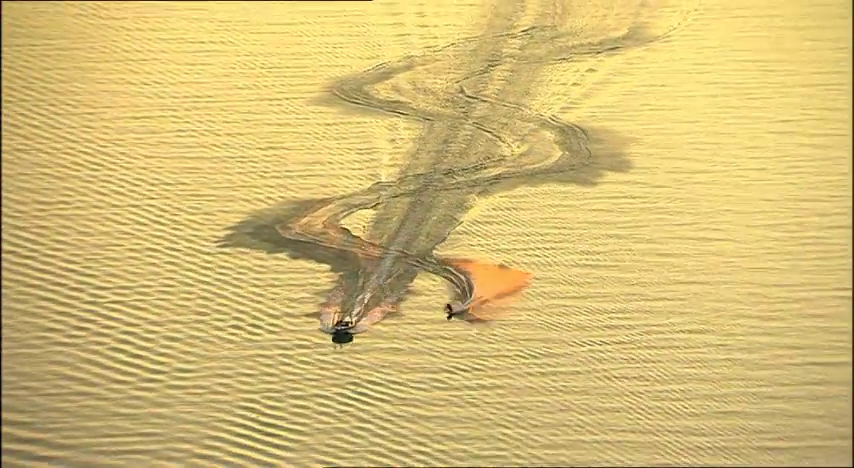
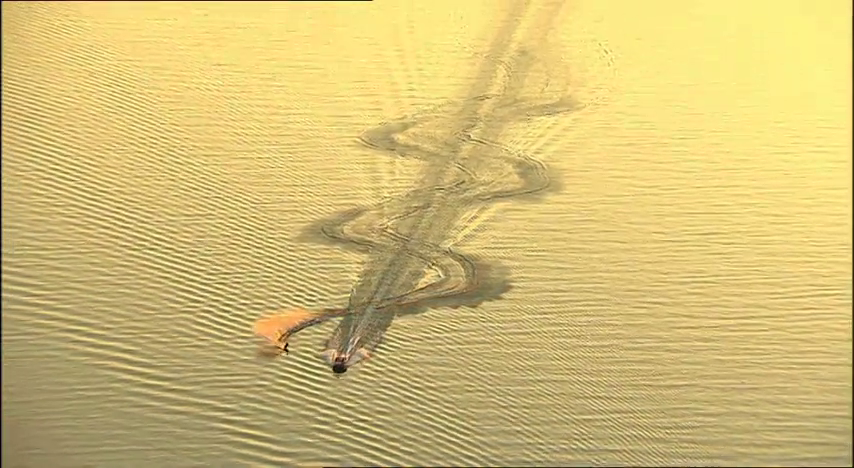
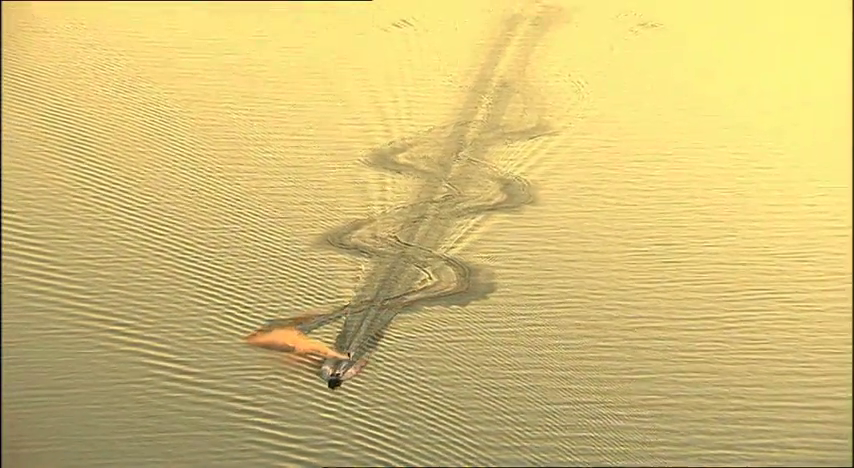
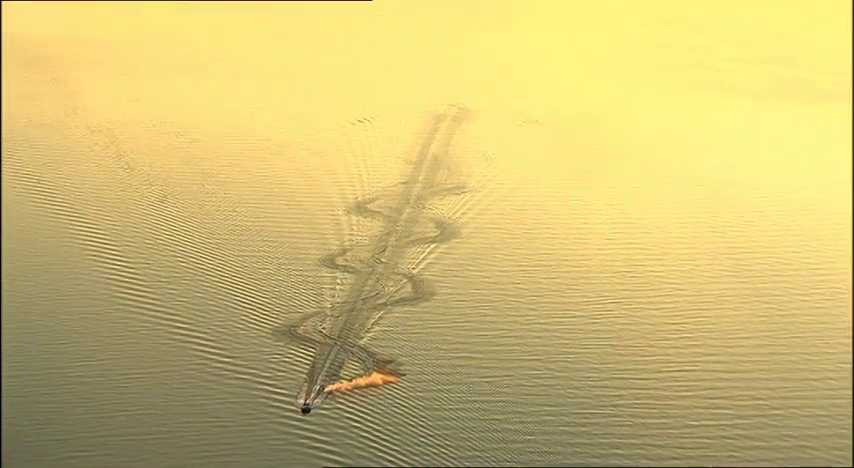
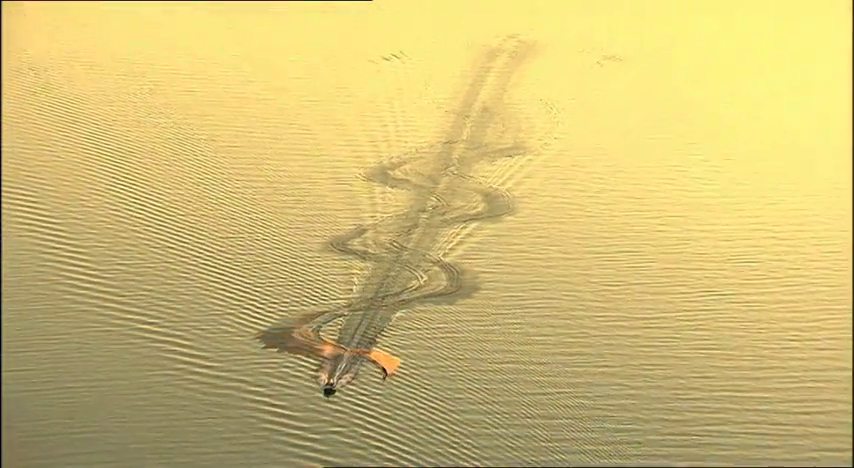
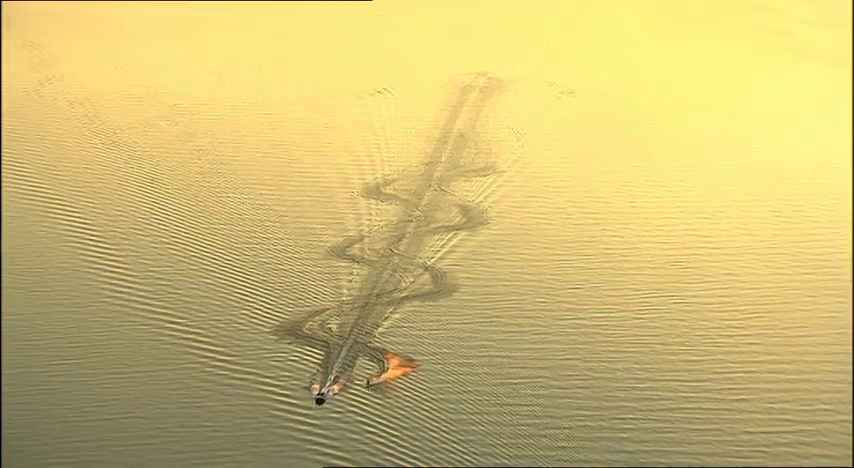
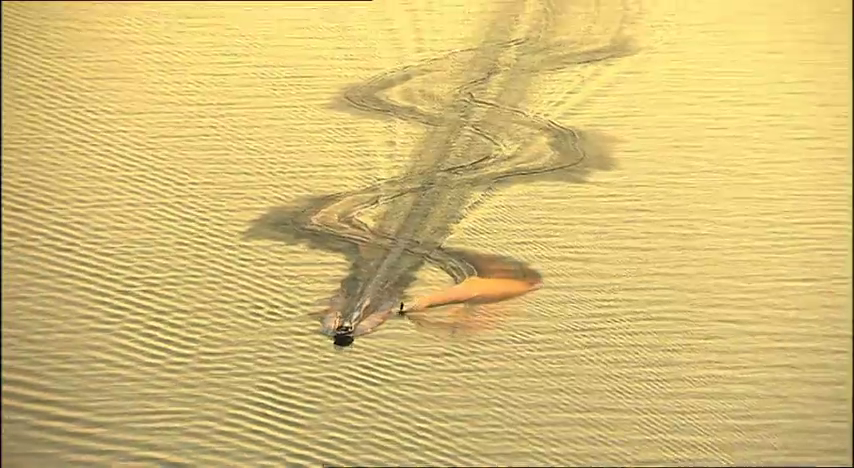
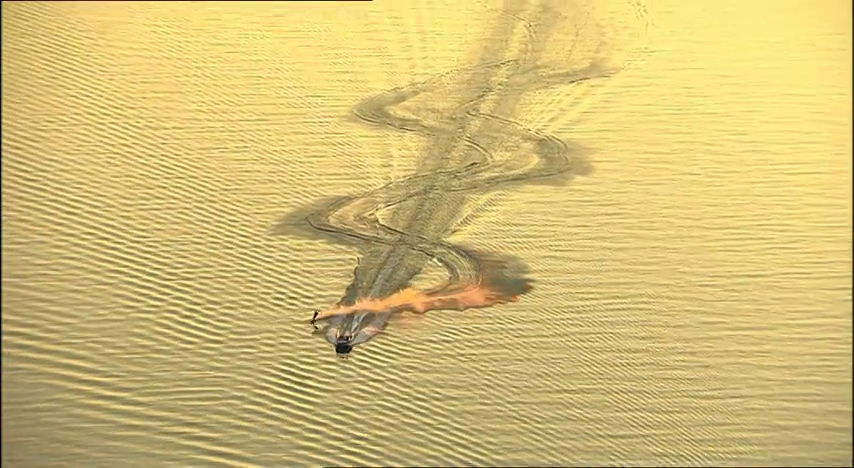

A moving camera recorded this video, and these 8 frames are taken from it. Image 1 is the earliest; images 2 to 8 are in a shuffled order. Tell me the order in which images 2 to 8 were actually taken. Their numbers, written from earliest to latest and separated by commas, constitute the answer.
7, 8, 2, 3, 5, 6, 4
